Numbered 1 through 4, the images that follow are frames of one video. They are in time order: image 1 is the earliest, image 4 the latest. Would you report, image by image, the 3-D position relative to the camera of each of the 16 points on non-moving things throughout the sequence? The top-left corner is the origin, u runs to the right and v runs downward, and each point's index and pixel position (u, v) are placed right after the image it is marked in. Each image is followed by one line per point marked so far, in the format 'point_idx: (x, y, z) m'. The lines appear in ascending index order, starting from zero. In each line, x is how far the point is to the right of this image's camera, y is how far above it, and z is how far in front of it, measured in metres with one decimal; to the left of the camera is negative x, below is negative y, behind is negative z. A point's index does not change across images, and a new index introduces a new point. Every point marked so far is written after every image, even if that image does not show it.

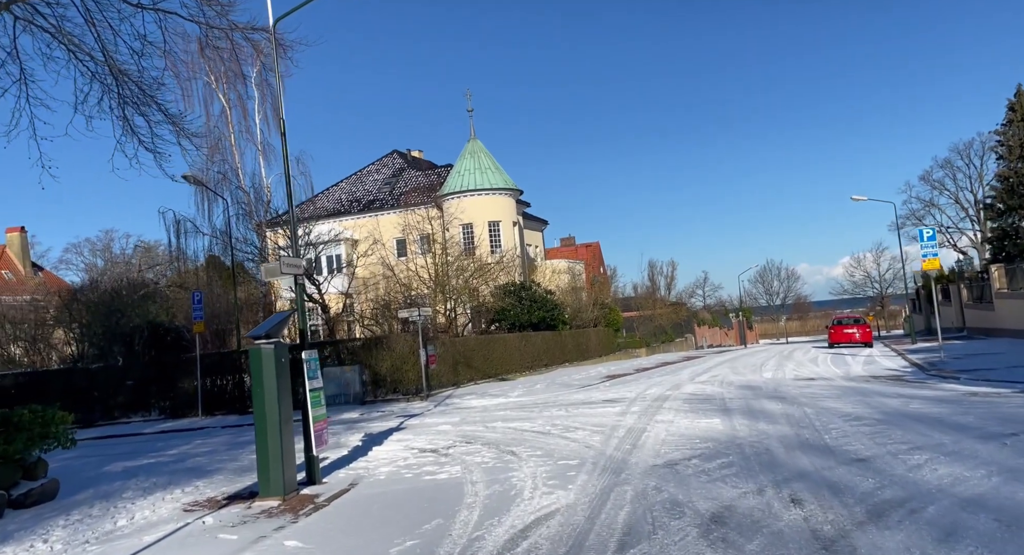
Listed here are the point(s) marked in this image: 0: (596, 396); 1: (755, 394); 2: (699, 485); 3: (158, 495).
0: (+2.1, -2.9, +19.4) m
1: (+5.2, -2.5, +16.8) m
2: (+2.0, -2.3, +8.6) m
3: (-5.0, -3.1, +11.1) m
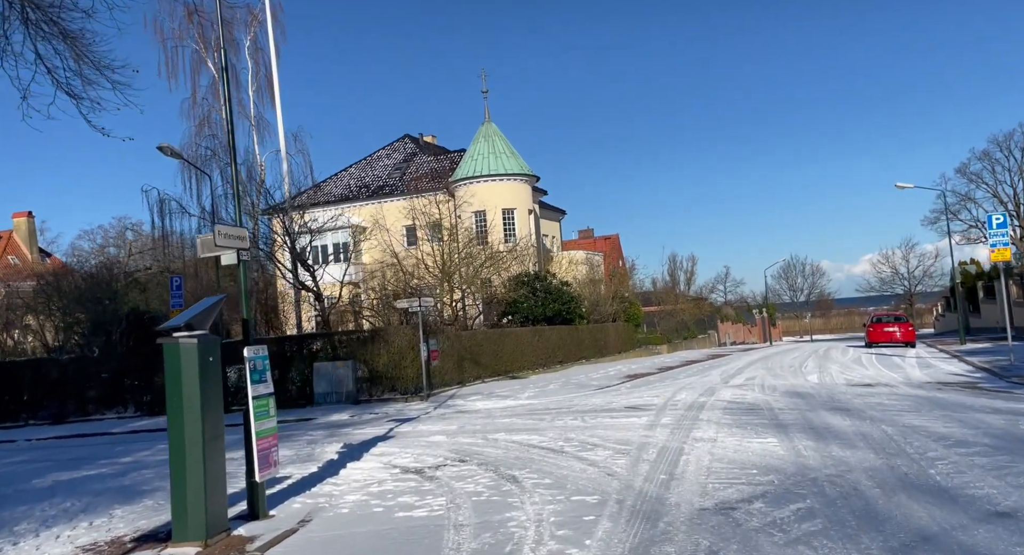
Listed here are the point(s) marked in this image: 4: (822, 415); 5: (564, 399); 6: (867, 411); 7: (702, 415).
0: (+2.3, -2.7, +16.8) m
1: (+5.3, -2.3, +14.1) m
2: (+2.0, -2.1, +6.0) m
3: (-5.0, -2.8, +8.6) m
4: (+4.9, -2.2, +12.4) m
5: (+1.3, -3.0, +19.2) m
6: (+5.6, -2.2, +12.5) m
7: (+3.2, -2.4, +13.5) m
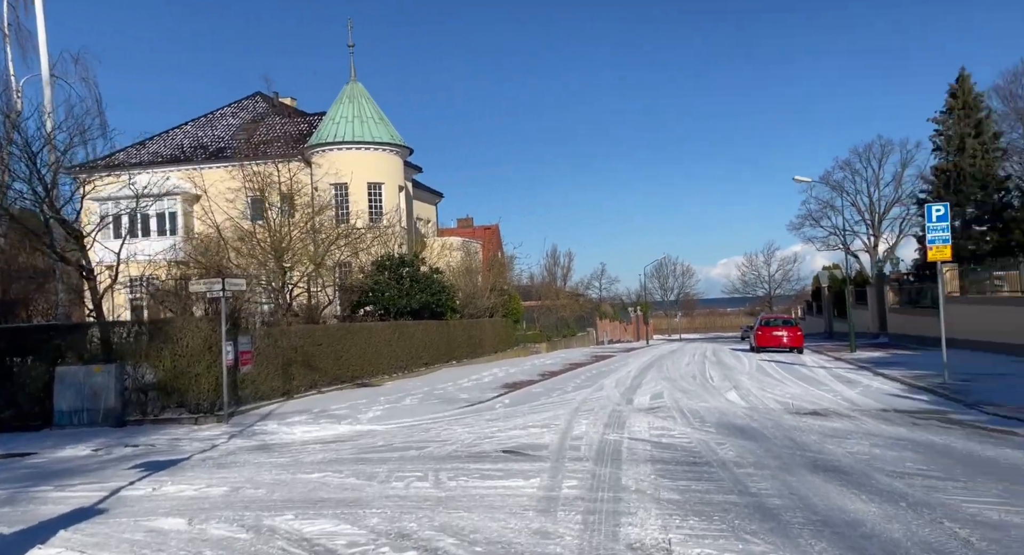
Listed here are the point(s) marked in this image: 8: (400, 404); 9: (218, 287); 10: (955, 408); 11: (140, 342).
0: (-0.3, -2.3, +11.5) m
1: (+3.2, -2.1, +9.4) m
2: (+1.1, -1.9, +0.8) m
3: (-6.2, -2.3, +2.4) m
4: (+3.0, -2.0, +7.6) m
5: (-1.6, -2.6, +13.8) m
6: (+3.7, -2.0, +7.8) m
7: (+1.2, -2.1, +8.4) m
8: (-2.5, -2.8, +17.5) m
9: (-6.1, -0.2, +16.8) m
10: (+8.3, -2.3, +14.7) m
11: (-7.4, -1.3, +15.9) m
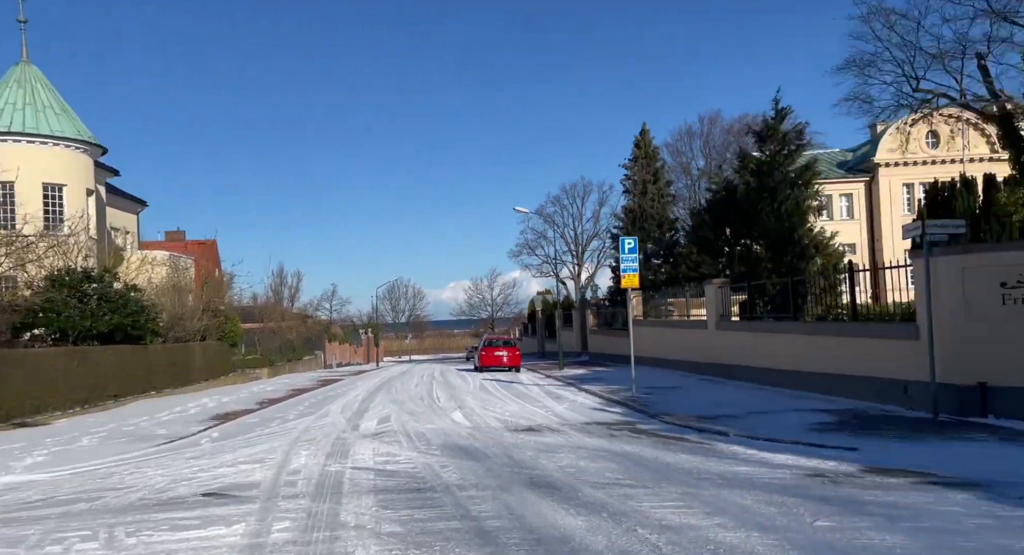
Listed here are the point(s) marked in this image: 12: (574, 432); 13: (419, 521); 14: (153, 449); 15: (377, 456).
0: (-4.1, -2.6, +10.1) m
1: (-0.1, -2.3, +9.2) m
2: (+0.8, -1.9, +0.5) m
3: (-6.6, -2.2, -0.5) m
4: (+0.3, -2.2, +7.5) m
5: (-6.1, -2.8, +11.8) m
6: (+0.9, -2.2, +8.0) m
7: (-1.6, -2.3, +7.7) m
8: (-8.1, -3.1, +15.0) m
9: (-11.3, -0.5, +13.2) m
10: (+3.0, -2.8, +16.0) m
11: (-12.2, -1.5, +12.0) m
12: (+1.2, -2.7, +13.7) m
13: (-0.9, -2.2, +7.3) m
14: (-6.3, -3.0, +13.9) m
15: (-2.0, -2.6, +11.7) m
